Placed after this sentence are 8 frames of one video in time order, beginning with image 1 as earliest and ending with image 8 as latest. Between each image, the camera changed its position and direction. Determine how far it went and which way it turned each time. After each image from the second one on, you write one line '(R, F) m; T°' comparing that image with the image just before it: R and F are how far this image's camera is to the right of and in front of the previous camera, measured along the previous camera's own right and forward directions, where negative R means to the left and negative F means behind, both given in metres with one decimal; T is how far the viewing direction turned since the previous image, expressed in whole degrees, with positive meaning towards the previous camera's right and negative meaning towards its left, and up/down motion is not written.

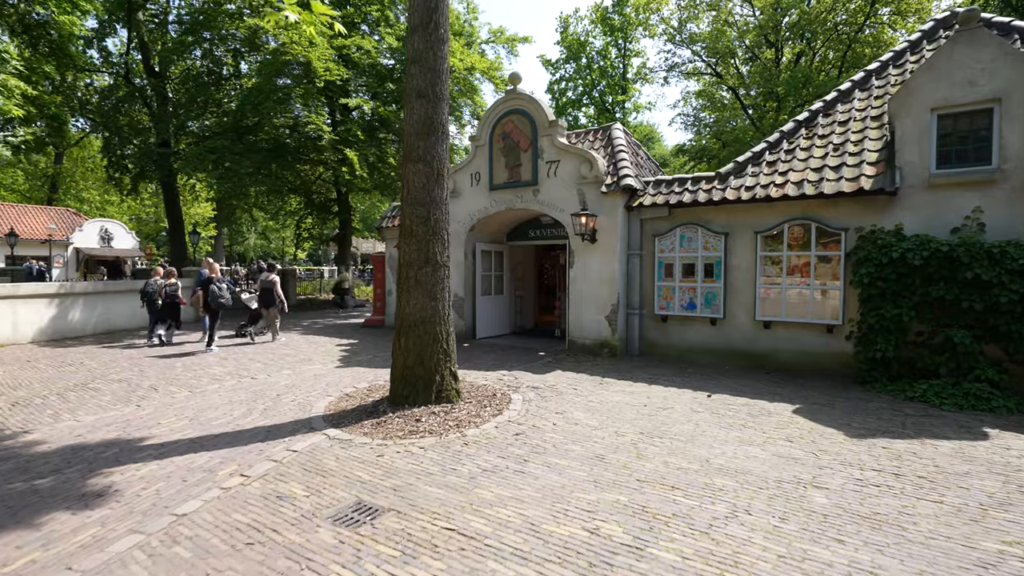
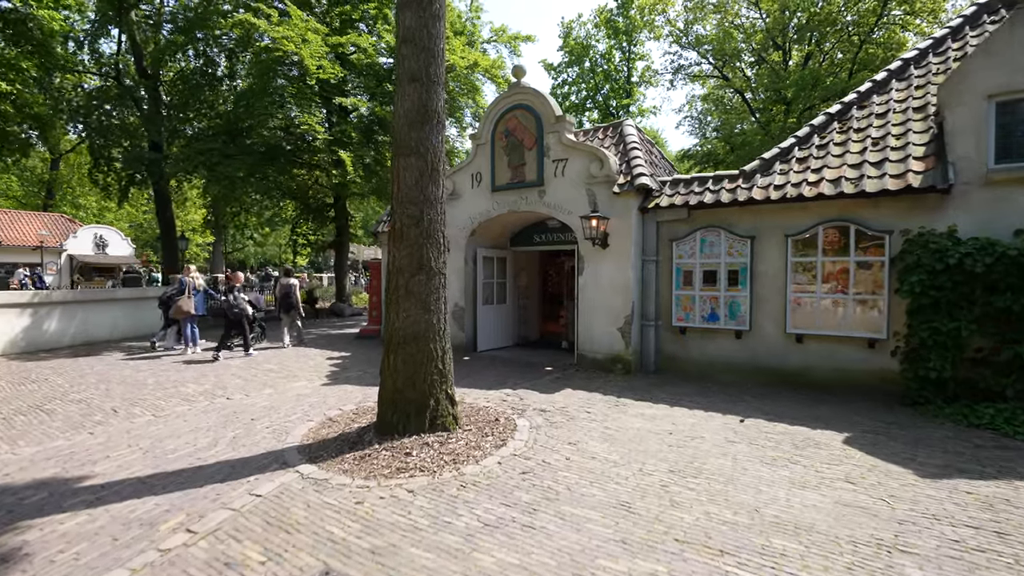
(0.0, +0.9) m; 0°
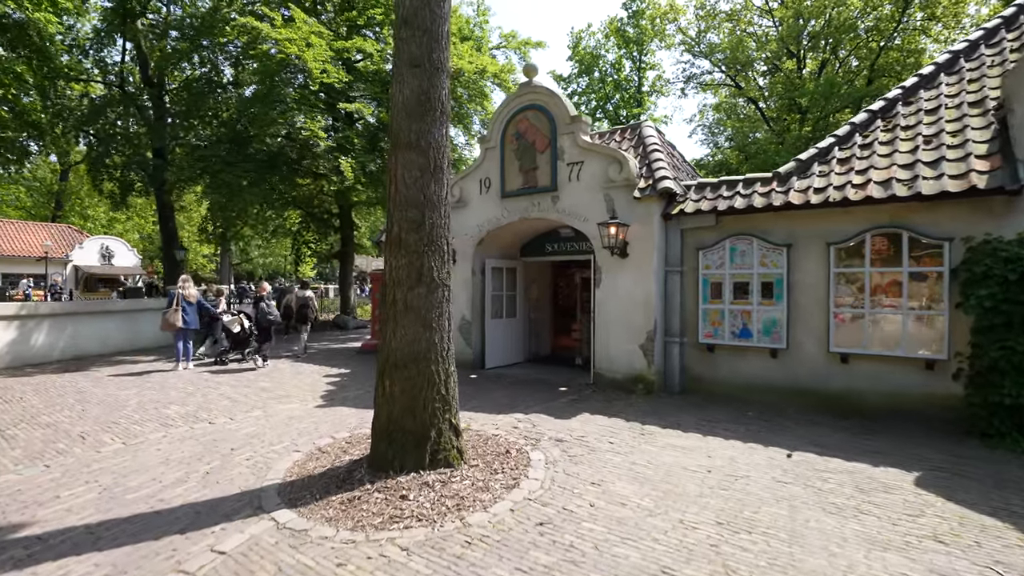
(-0.1, +0.7) m; -1°
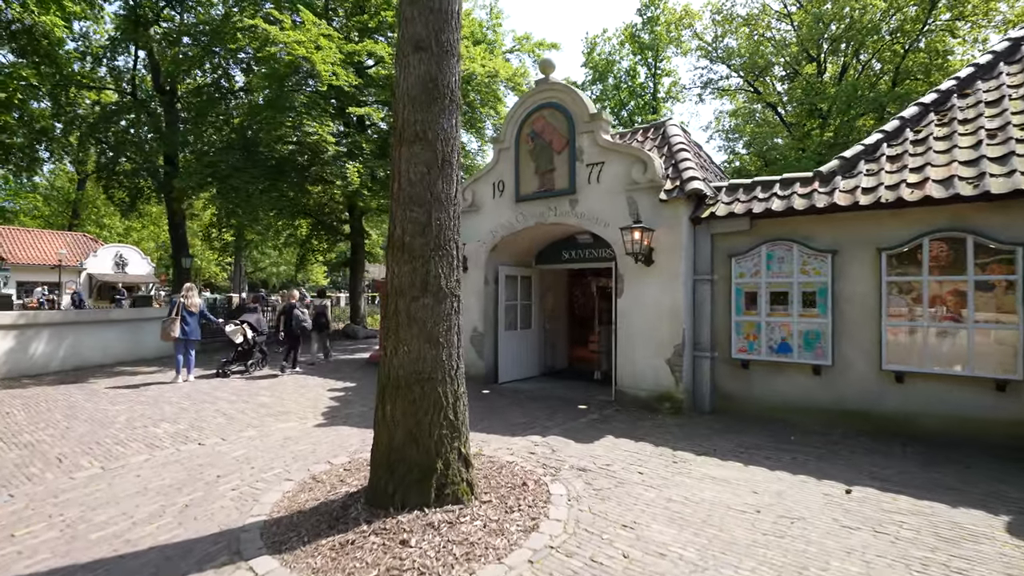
(0.0, +0.6) m; -1°
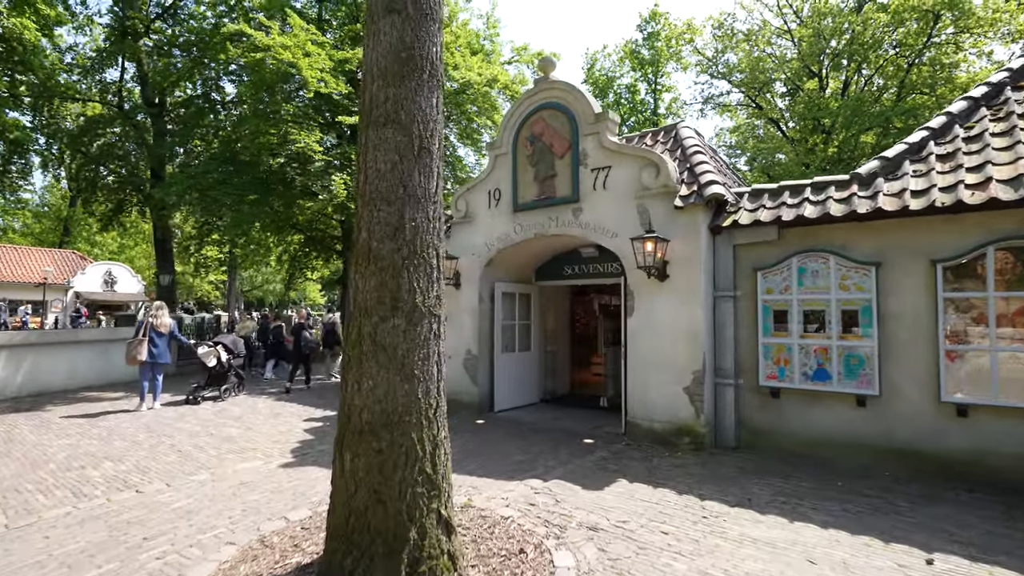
(0.0, +0.9) m; 0°
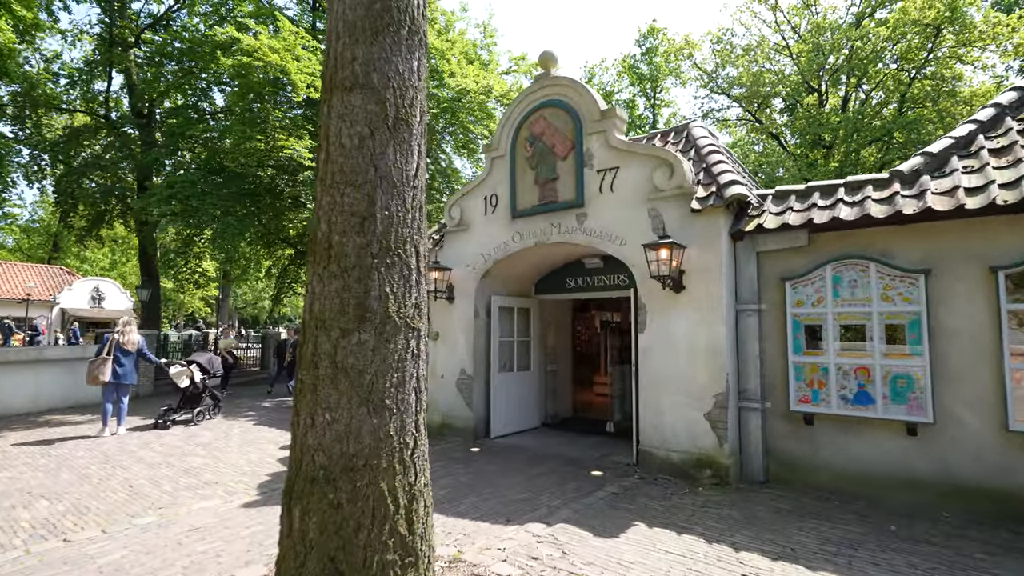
(0.0, +0.8) m; 0°
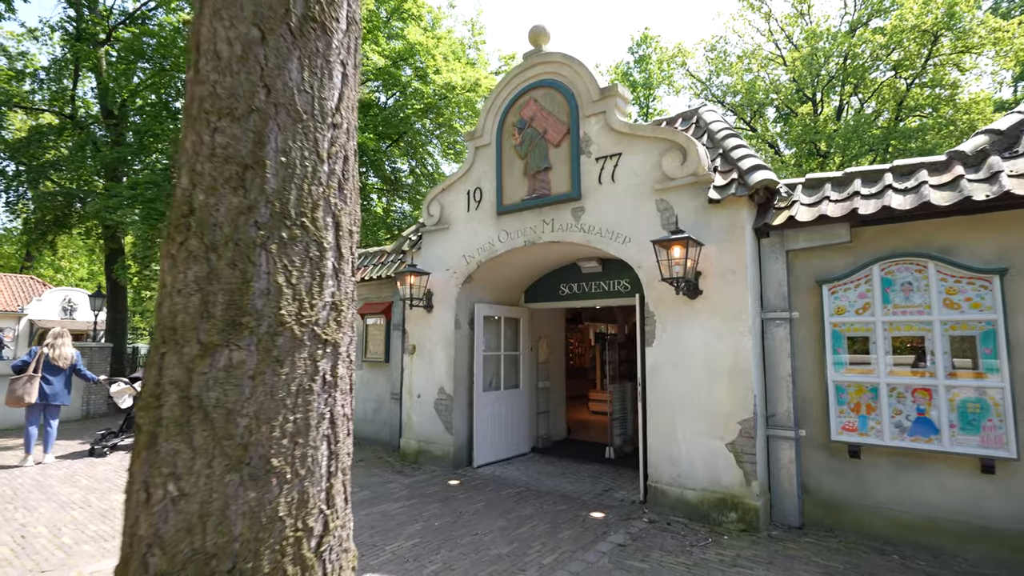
(+0.1, +1.0) m; +1°
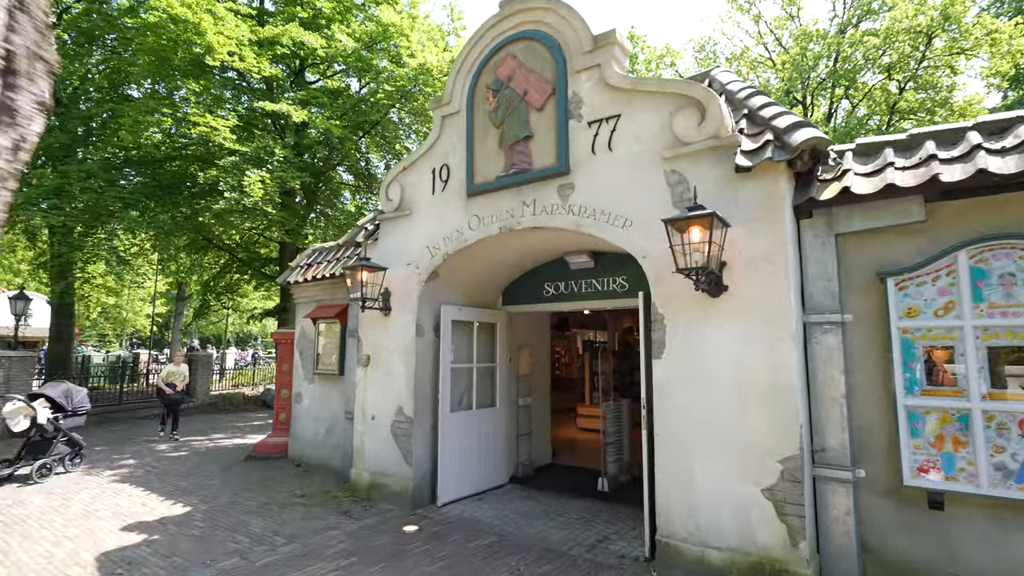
(+0.2, +1.3) m; +1°
